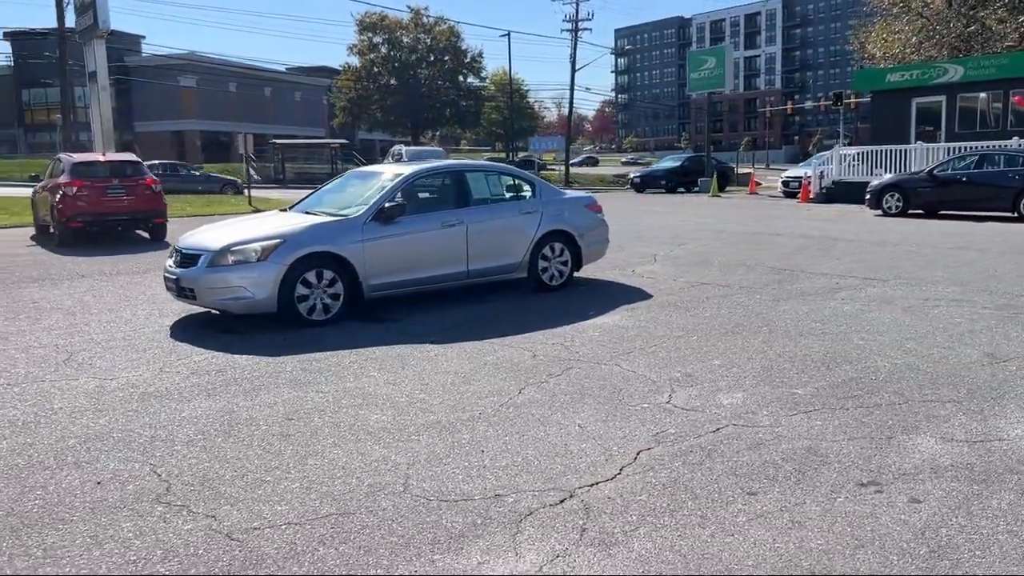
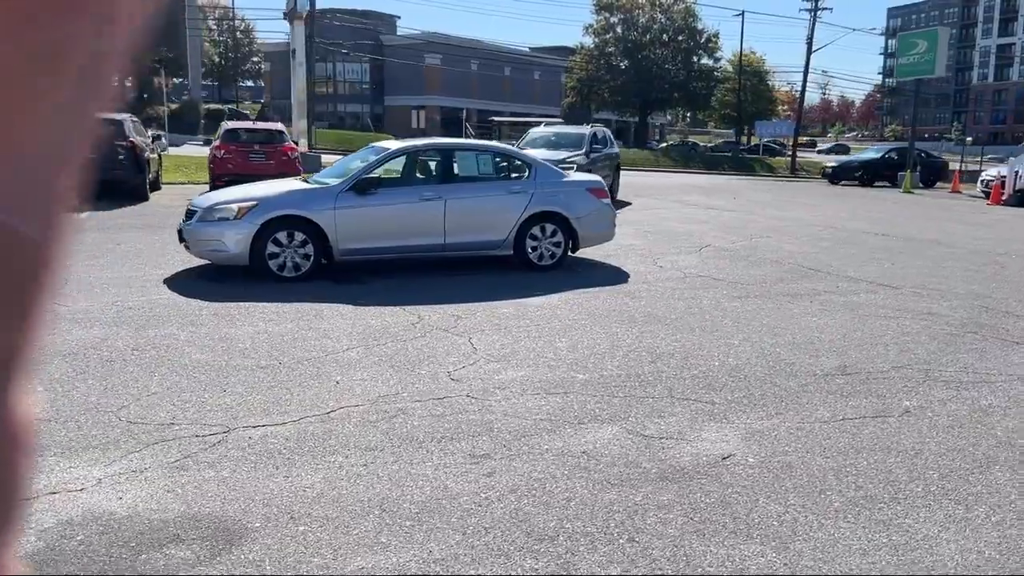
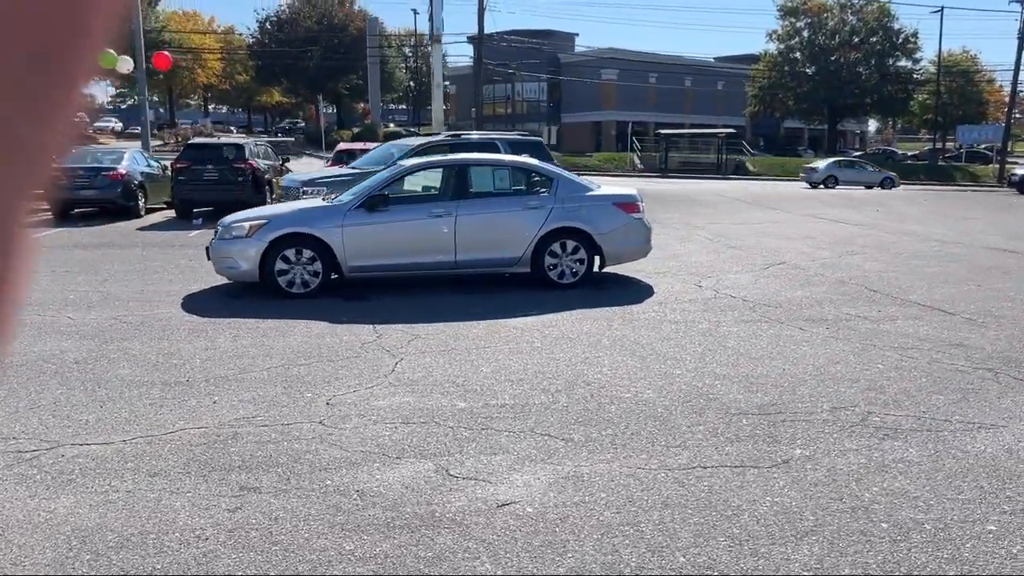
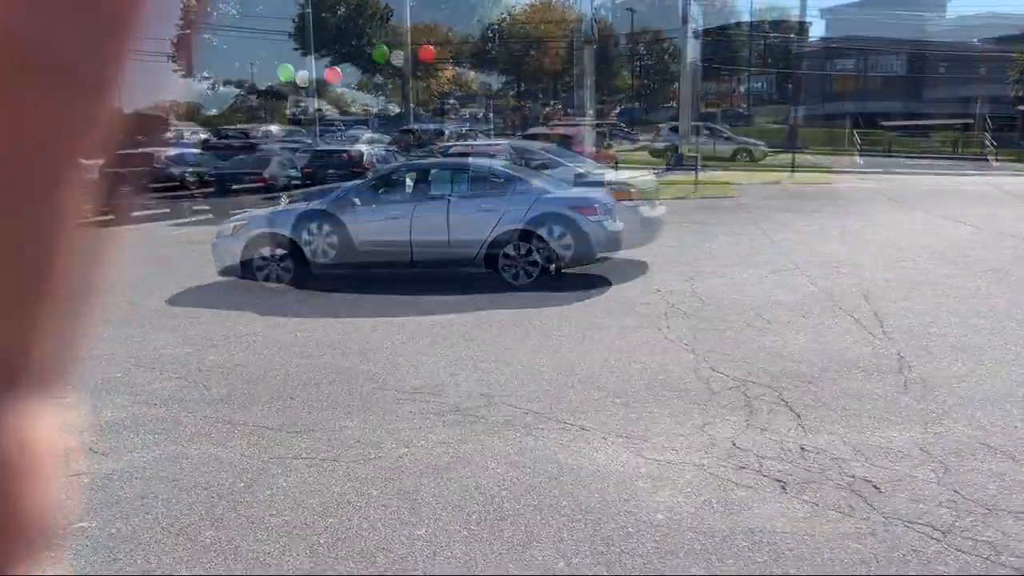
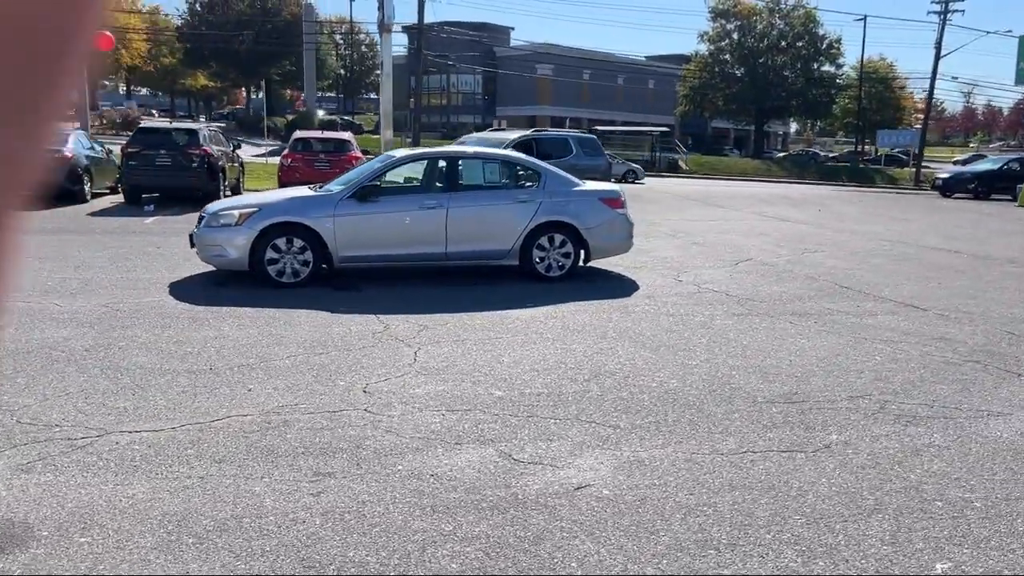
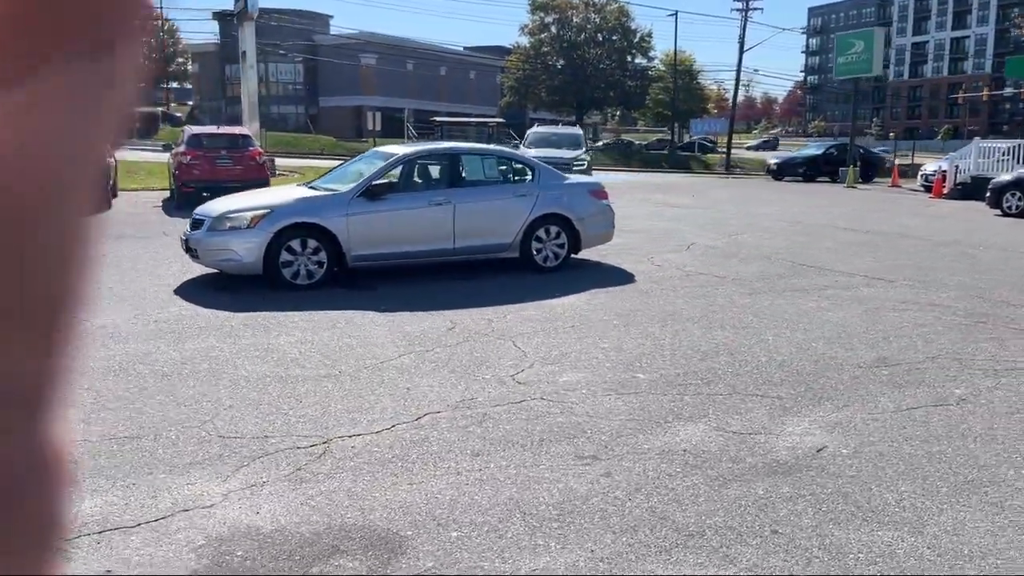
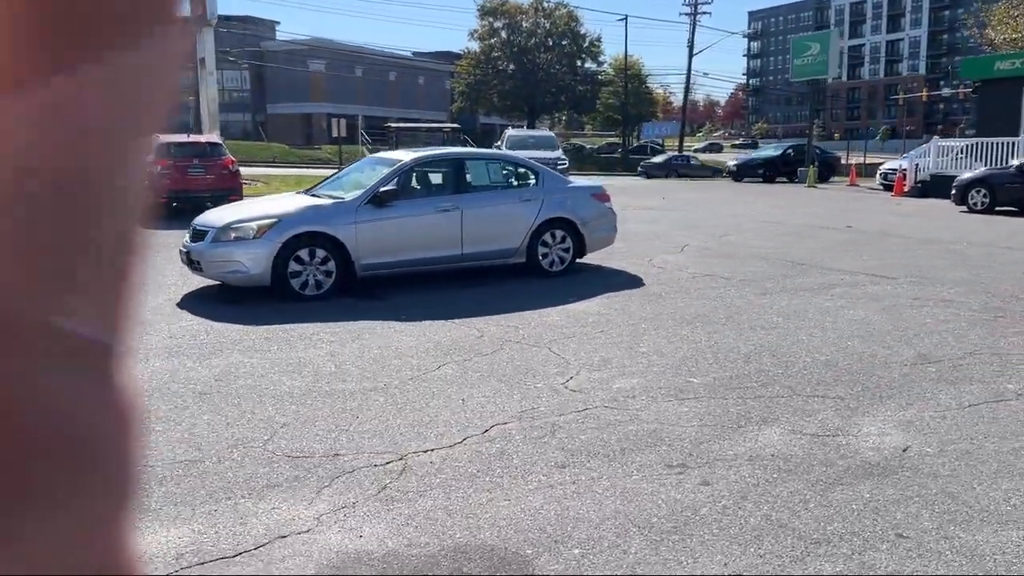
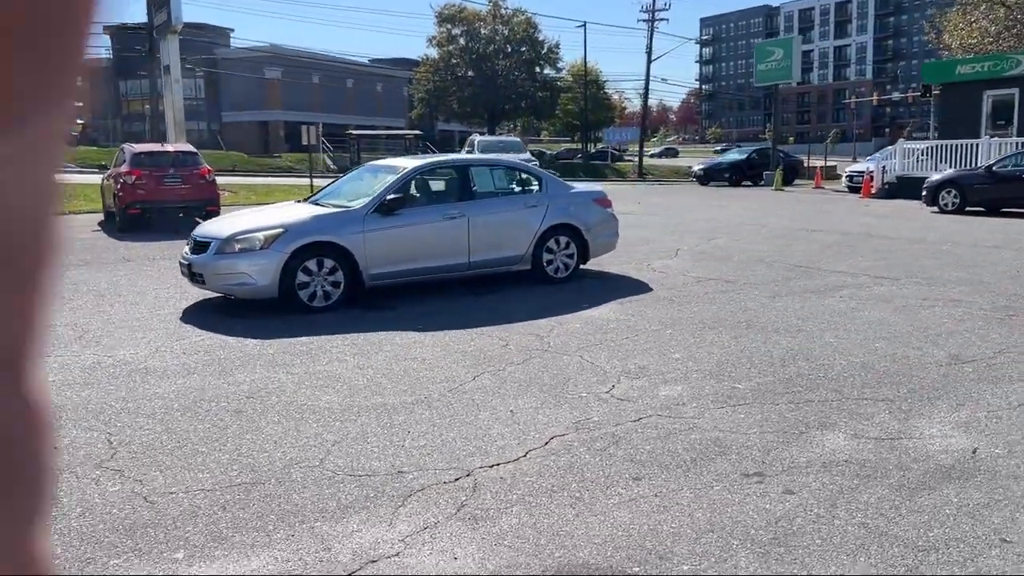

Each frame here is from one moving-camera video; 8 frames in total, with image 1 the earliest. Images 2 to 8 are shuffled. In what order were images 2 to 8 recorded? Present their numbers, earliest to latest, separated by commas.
8, 7, 6, 2, 5, 3, 4
